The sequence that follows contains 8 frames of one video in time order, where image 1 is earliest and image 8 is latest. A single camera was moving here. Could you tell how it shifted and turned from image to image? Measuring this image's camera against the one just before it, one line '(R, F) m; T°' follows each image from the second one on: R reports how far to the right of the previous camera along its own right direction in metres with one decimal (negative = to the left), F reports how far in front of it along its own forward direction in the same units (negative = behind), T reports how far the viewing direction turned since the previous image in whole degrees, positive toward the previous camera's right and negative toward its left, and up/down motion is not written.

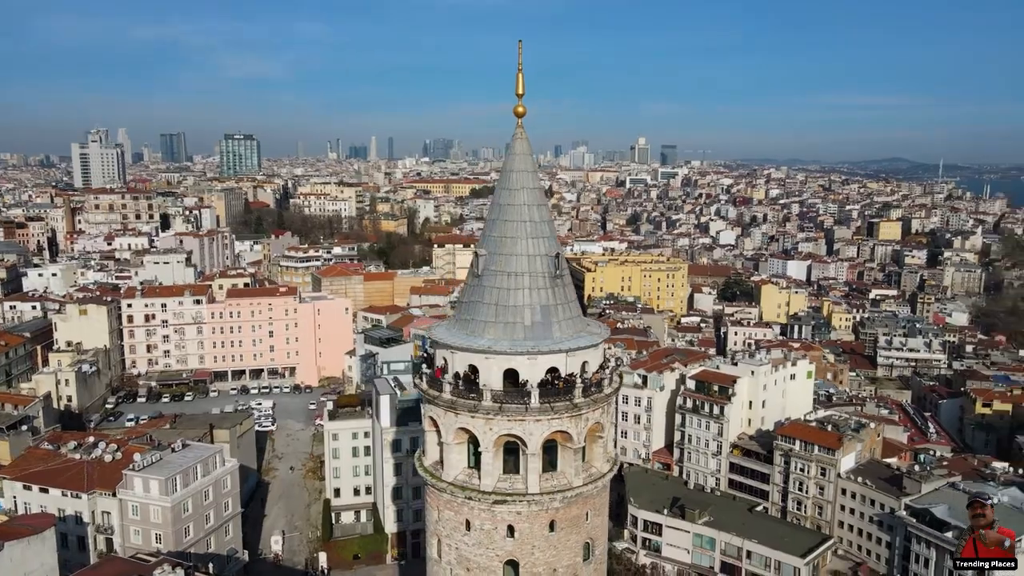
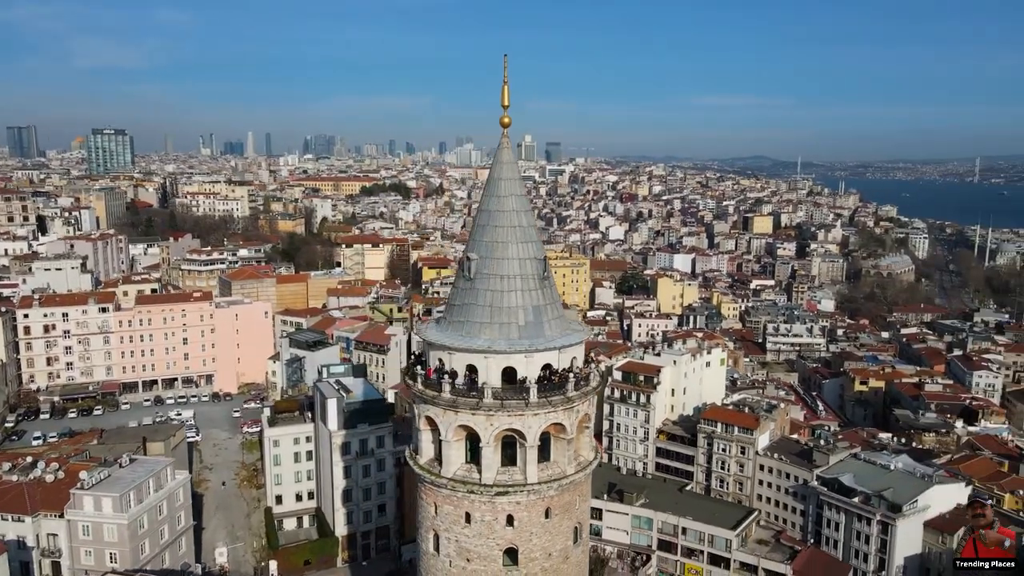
(-1.3, -0.4) m; +9°
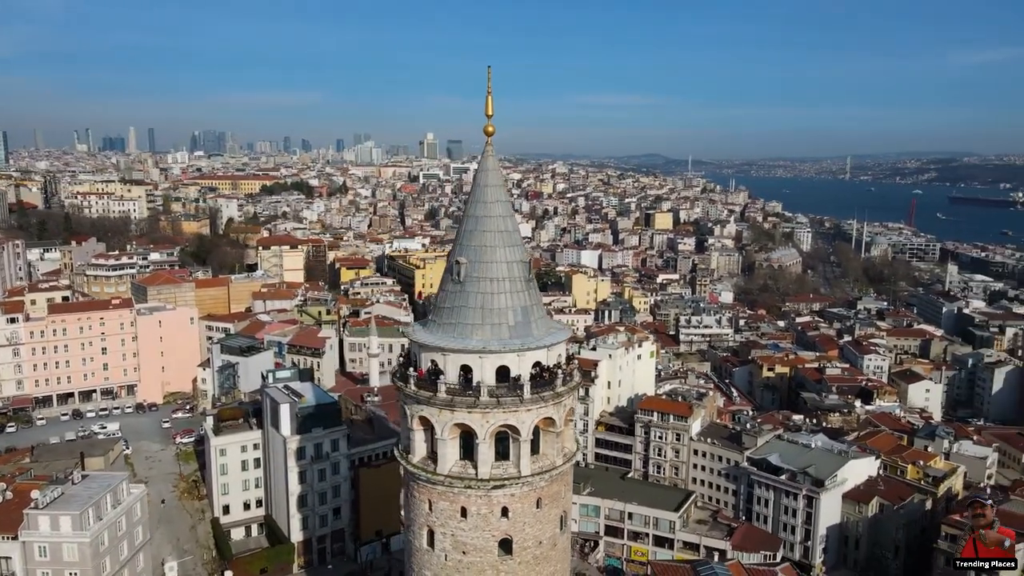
(-1.1, -0.3) m; +8°
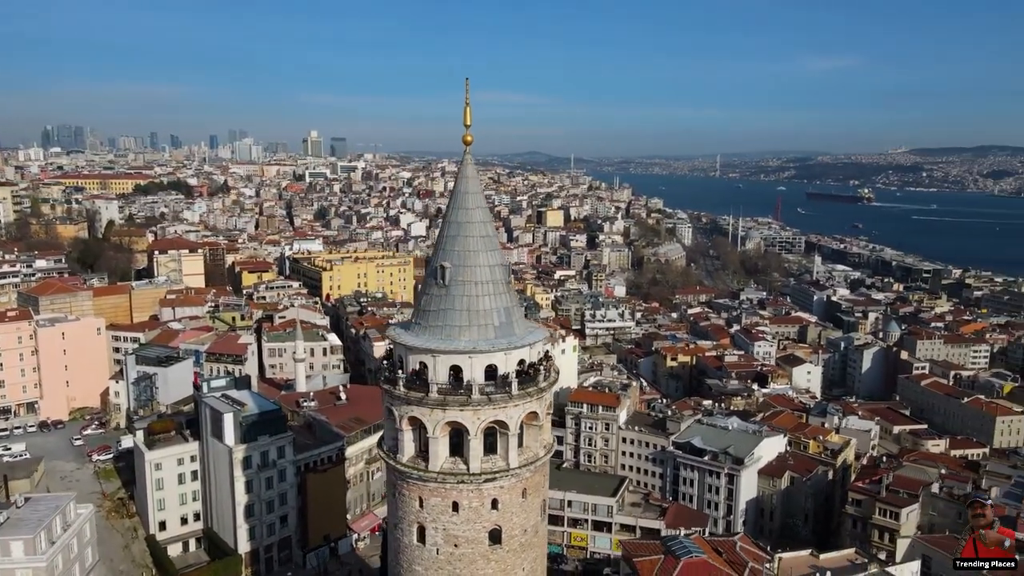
(-1.3, -0.4) m; +9°
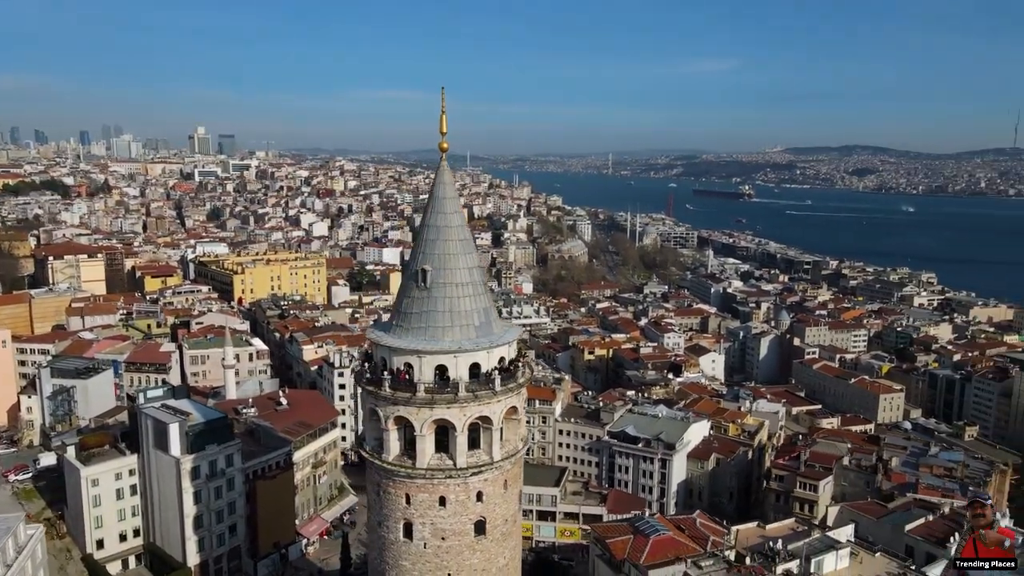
(-1.1, -0.4) m; +8°
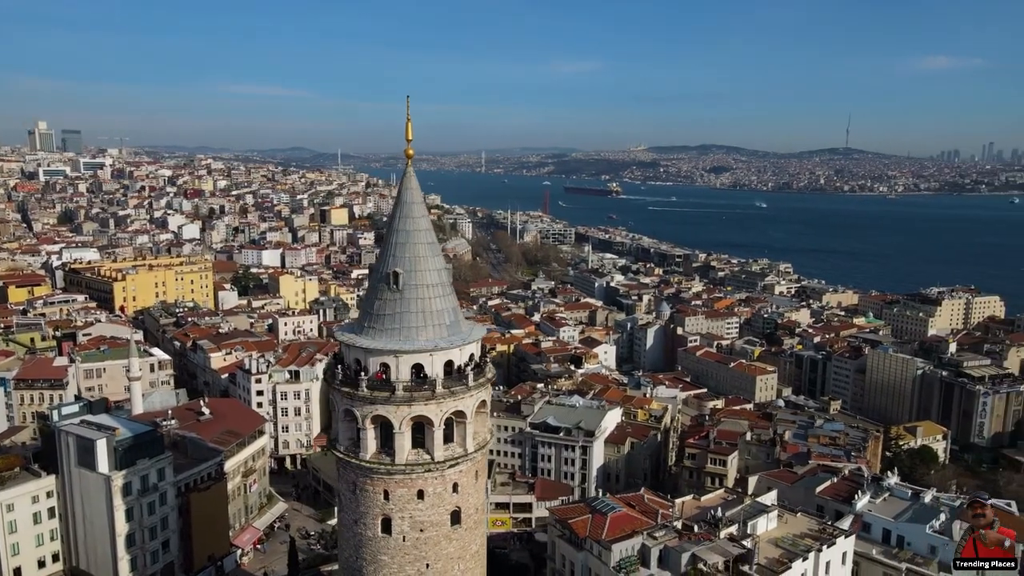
(-1.3, -0.5) m; +10°
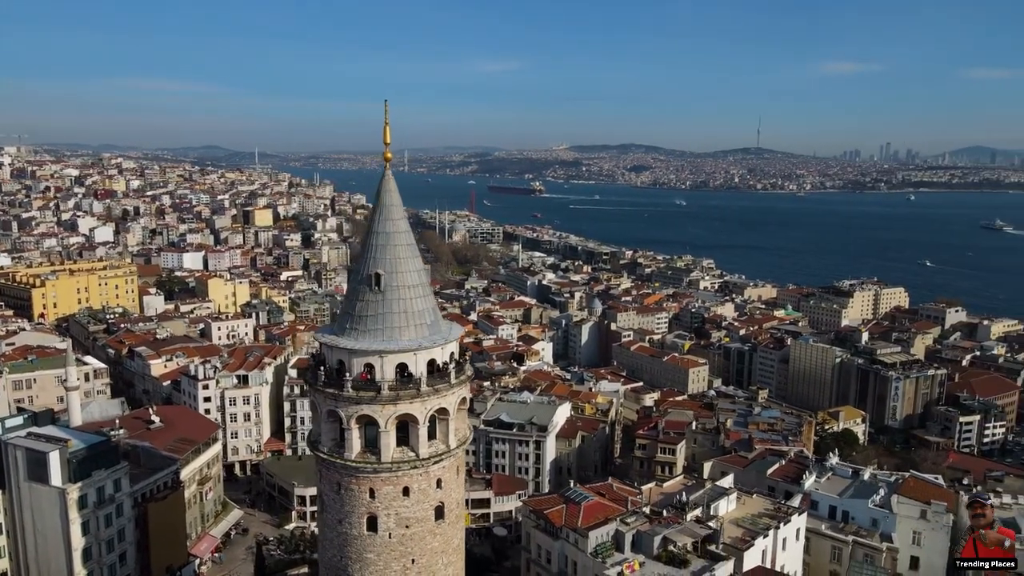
(-0.8, -0.3) m; +6°
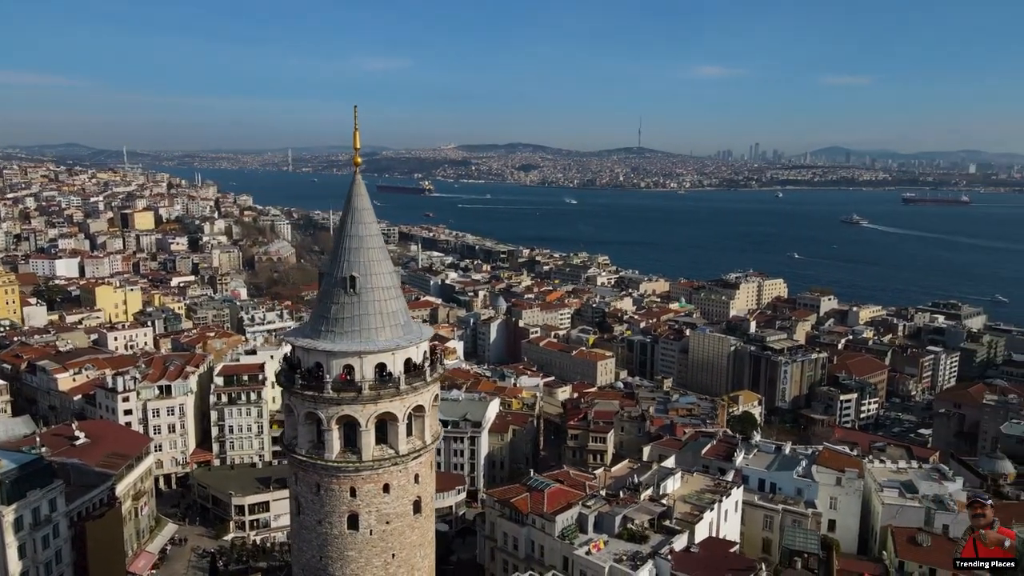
(-1.2, -0.4) m; +8°
